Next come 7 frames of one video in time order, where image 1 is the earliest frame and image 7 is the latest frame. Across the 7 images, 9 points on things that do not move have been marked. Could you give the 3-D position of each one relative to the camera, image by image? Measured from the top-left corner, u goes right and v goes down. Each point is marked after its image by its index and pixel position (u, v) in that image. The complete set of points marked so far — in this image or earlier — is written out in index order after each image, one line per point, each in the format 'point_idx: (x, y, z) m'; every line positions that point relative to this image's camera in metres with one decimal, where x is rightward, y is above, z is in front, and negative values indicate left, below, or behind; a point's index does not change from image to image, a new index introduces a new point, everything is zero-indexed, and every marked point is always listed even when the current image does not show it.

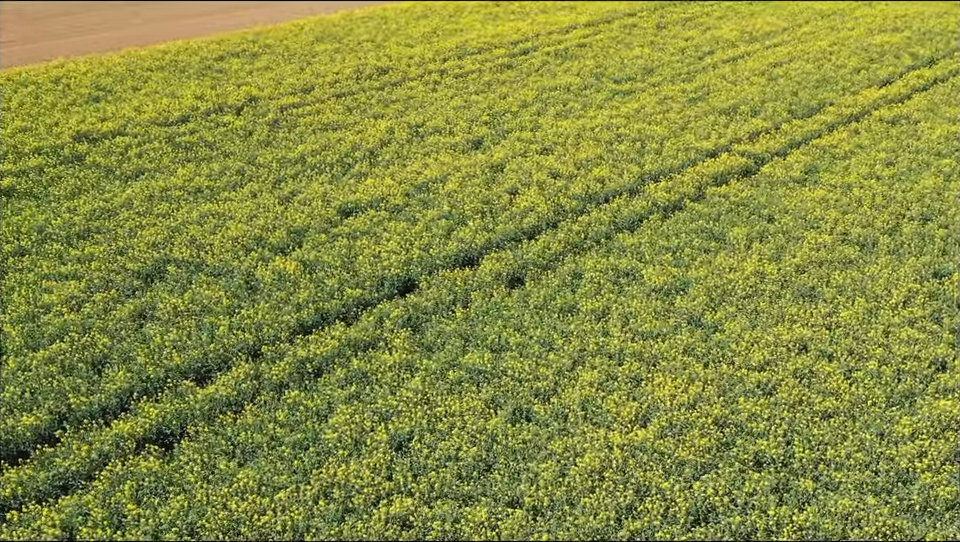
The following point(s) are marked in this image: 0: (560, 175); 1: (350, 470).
0: (+1.5, +1.8, +19.8) m
1: (-1.3, -2.0, +11.0) m
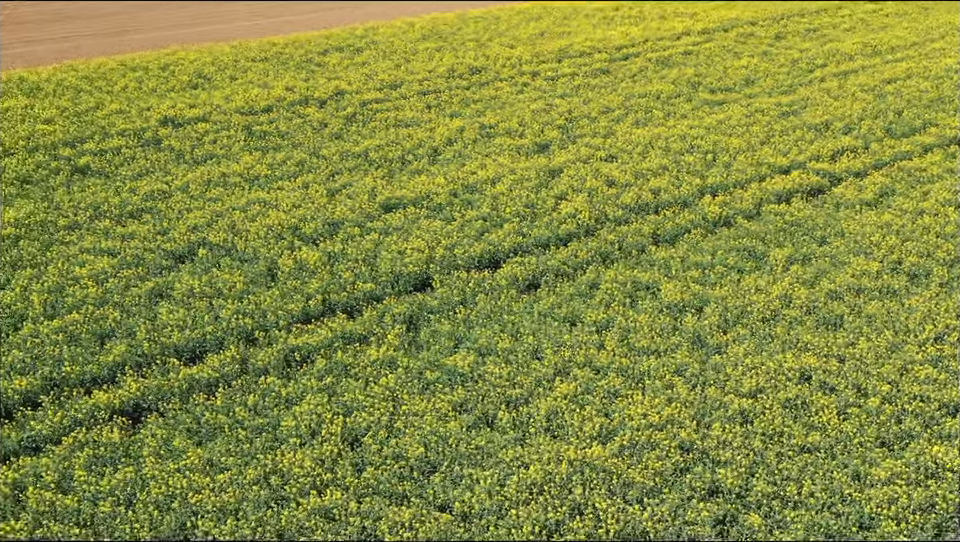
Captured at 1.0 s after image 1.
0: (+2.4, +1.6, +19.4) m
1: (-1.9, -1.9, +11.3) m
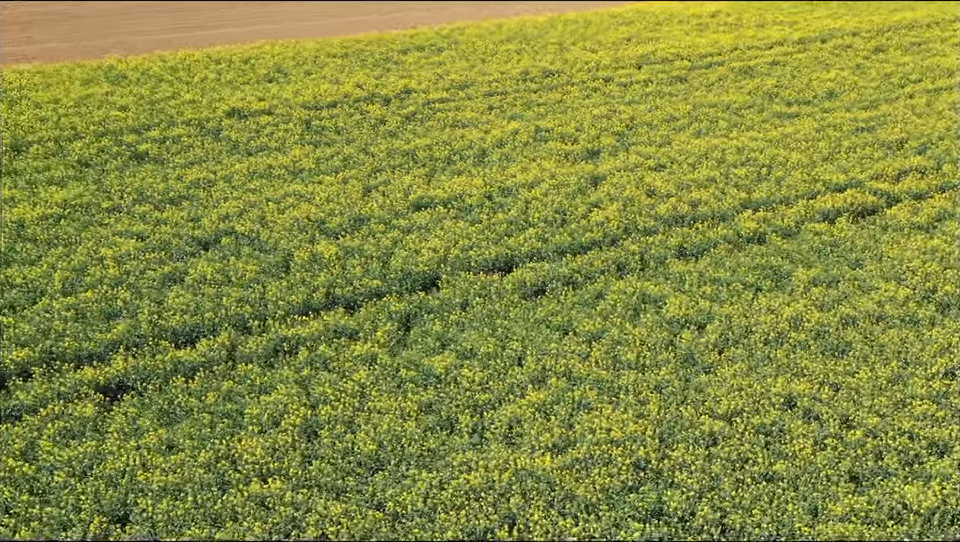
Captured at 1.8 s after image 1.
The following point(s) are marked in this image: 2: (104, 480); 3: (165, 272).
0: (+3.1, +1.4, +19.1) m
1: (-2.5, -1.9, +11.5) m
2: (-3.8, -2.1, +11.0) m
3: (-4.5, 0.0, +15.5) m
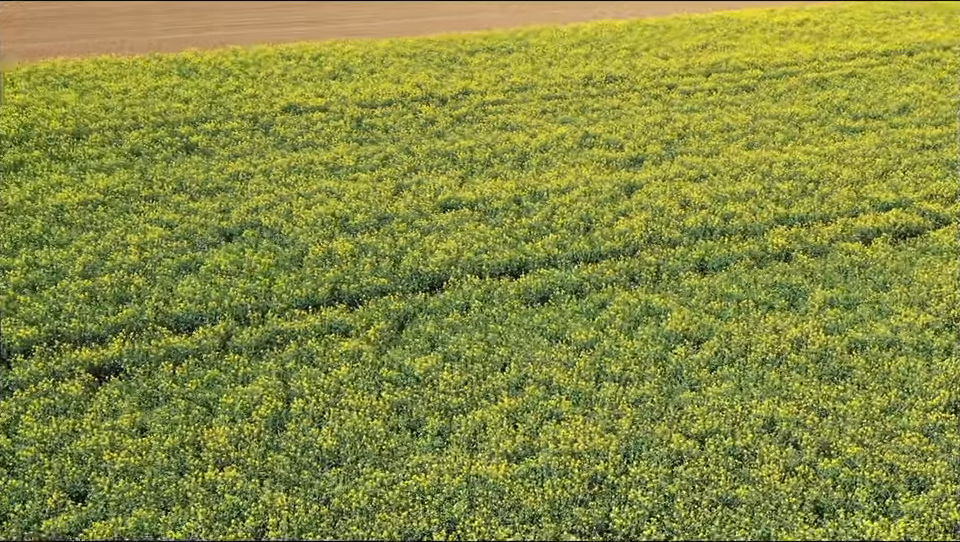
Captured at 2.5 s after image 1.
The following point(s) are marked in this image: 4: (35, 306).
0: (+3.6, +1.1, +18.7) m
1: (-2.9, -1.8, +11.8) m
2: (-4.3, -2.0, +11.4) m
3: (-4.4, +0.1, +15.9) m
4: (-6.0, -0.5, +14.5) m
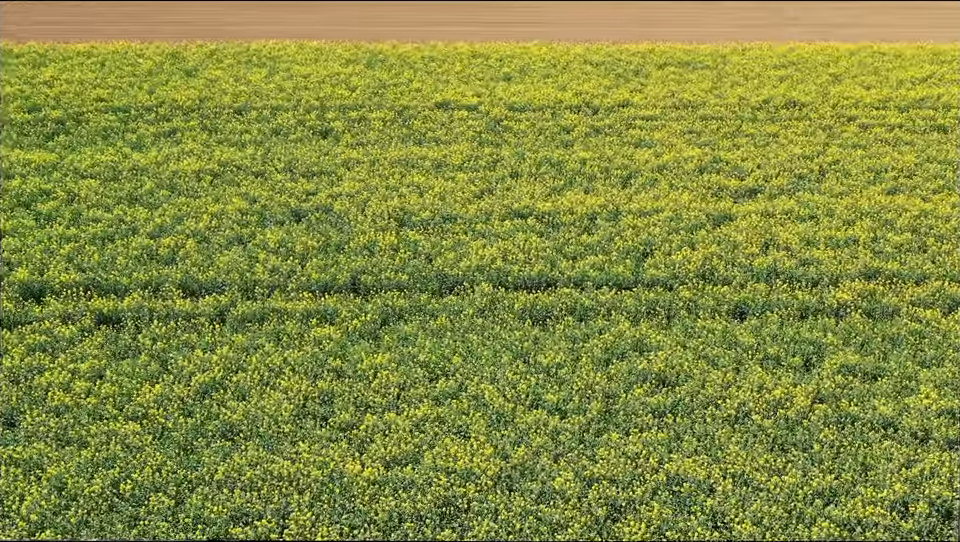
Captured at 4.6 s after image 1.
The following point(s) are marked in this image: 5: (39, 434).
0: (+4.7, +0.4, +17.4) m
1: (-4.0, -1.4, +12.9) m
2: (-5.4, -1.4, +12.9) m
3: (-3.8, +0.6, +17.2) m
4: (-5.8, +0.2, +16.4) m
5: (-4.9, -1.8, +12.0) m
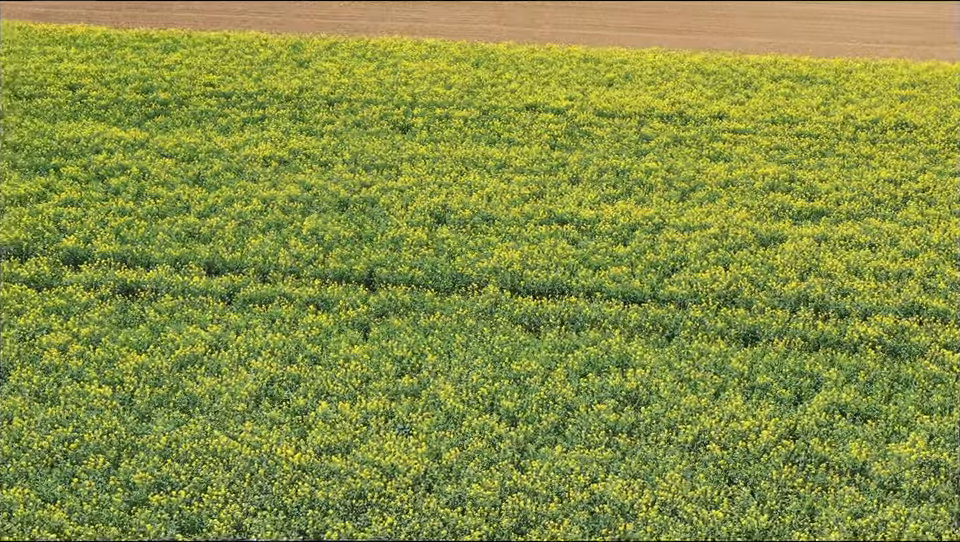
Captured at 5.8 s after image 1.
0: (+5.1, 0.0, +16.4) m
1: (-4.4, -1.1, +13.6) m
2: (-5.8, -1.0, +13.9) m
3: (-3.3, +0.9, +17.8) m
4: (-5.4, +0.7, +17.3) m
5: (-5.5, -1.4, +13.0) m
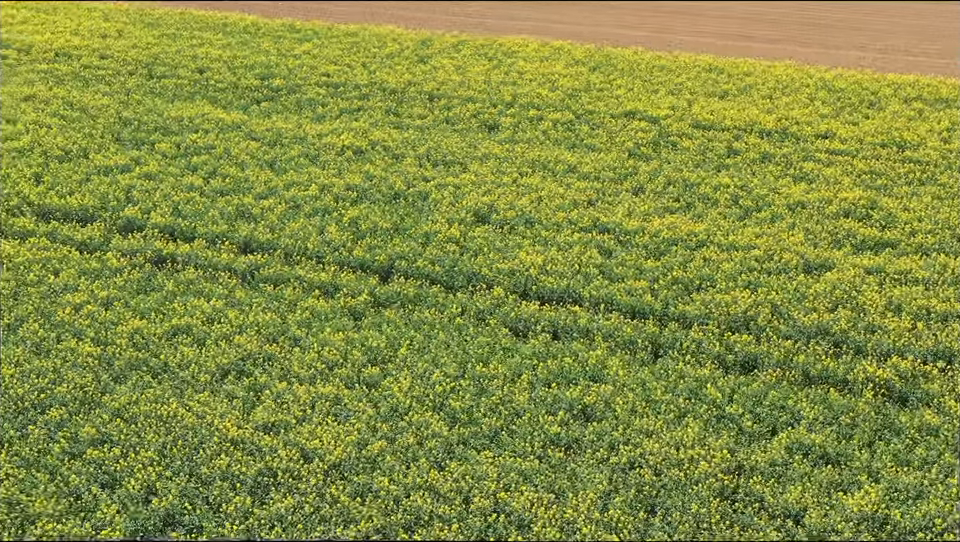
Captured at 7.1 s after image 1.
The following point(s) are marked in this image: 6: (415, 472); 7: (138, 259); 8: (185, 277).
0: (+5.3, -0.5, +15.3) m
1: (-4.6, -0.7, +14.4) m
2: (-5.9, -0.4, +15.0) m
3: (-2.6, +1.1, +18.4) m
4: (-4.8, +1.1, +18.3) m
5: (-5.9, -0.9, +14.1) m
6: (-0.6, -2.1, +11.5) m
7: (-5.1, +0.2, +16.3) m
8: (-4.3, -0.1, +15.7) m
